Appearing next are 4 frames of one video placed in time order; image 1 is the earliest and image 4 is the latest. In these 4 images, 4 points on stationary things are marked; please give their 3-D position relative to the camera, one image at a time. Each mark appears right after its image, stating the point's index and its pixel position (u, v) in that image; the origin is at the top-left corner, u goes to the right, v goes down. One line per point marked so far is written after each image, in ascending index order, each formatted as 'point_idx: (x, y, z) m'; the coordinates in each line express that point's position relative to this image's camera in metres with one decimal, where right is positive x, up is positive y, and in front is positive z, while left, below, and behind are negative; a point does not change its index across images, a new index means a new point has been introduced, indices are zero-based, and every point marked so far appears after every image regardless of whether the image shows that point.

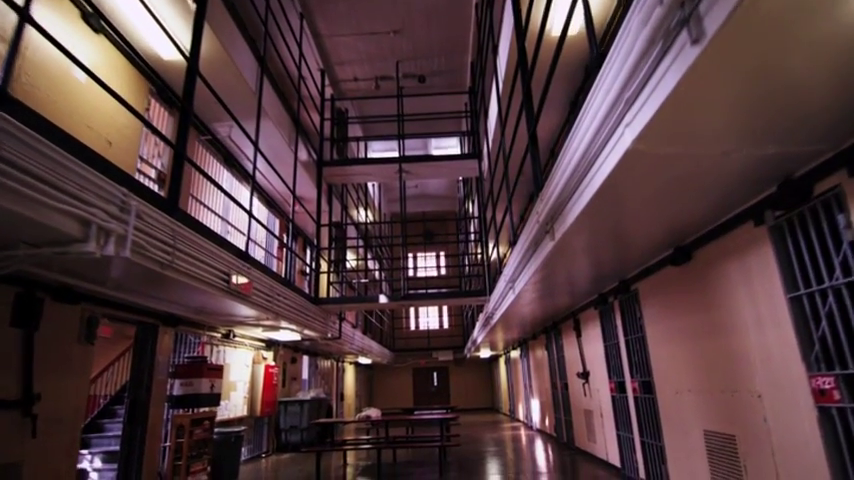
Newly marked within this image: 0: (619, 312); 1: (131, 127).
0: (+1.7, -0.6, +4.1) m
1: (-2.6, +1.0, +4.0) m
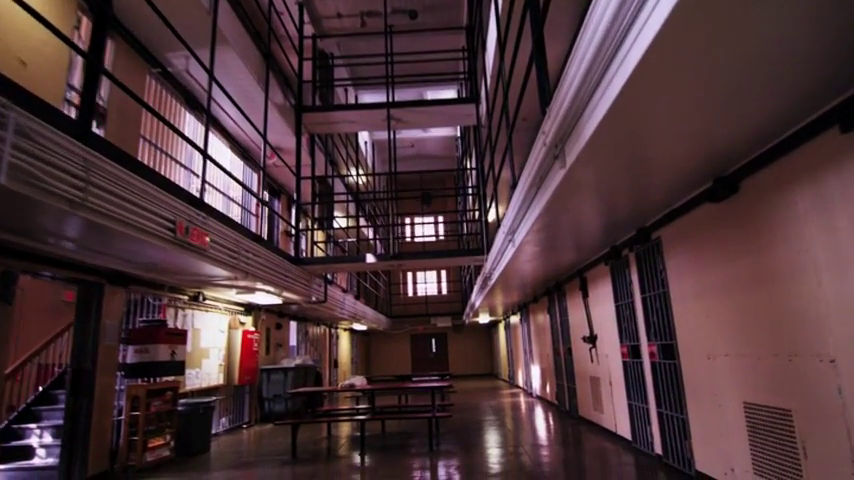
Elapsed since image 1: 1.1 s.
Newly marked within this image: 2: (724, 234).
0: (+1.6, -0.2, +3.5) m
1: (-2.7, +1.4, +3.3) m
2: (+1.6, 0.0, +2.4) m
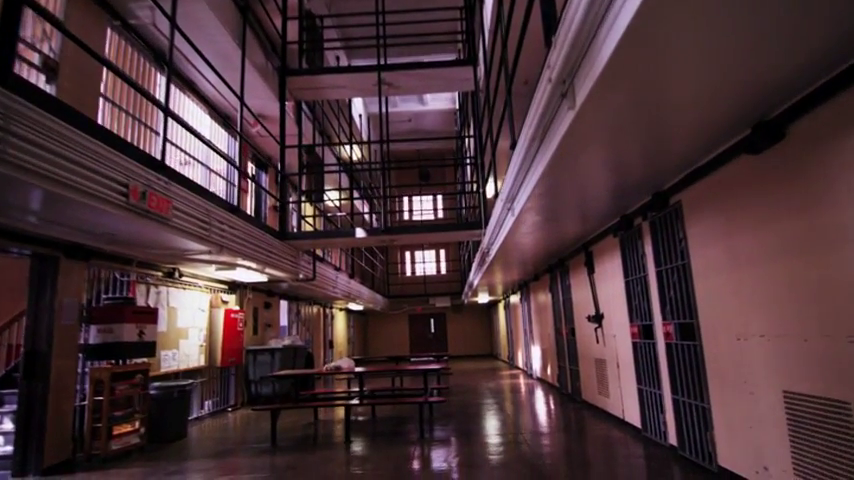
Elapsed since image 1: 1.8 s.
0: (+1.5, 0.0, +3.1) m
1: (-2.8, +1.6, +2.9) m
2: (+1.5, +0.2, +2.1) m
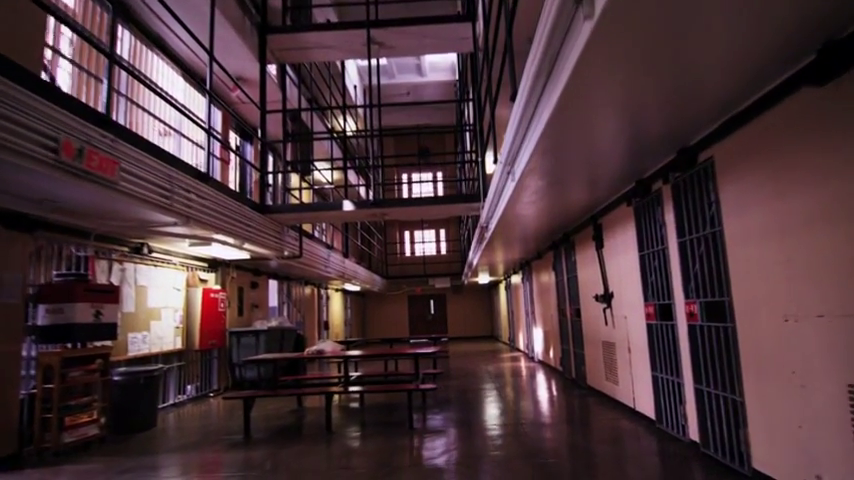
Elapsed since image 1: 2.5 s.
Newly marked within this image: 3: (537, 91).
0: (+1.5, +0.2, +2.7) m
1: (-2.9, +1.8, +2.4) m
2: (+1.4, +0.4, +1.6) m
3: (+0.5, +0.7, +2.0) m
